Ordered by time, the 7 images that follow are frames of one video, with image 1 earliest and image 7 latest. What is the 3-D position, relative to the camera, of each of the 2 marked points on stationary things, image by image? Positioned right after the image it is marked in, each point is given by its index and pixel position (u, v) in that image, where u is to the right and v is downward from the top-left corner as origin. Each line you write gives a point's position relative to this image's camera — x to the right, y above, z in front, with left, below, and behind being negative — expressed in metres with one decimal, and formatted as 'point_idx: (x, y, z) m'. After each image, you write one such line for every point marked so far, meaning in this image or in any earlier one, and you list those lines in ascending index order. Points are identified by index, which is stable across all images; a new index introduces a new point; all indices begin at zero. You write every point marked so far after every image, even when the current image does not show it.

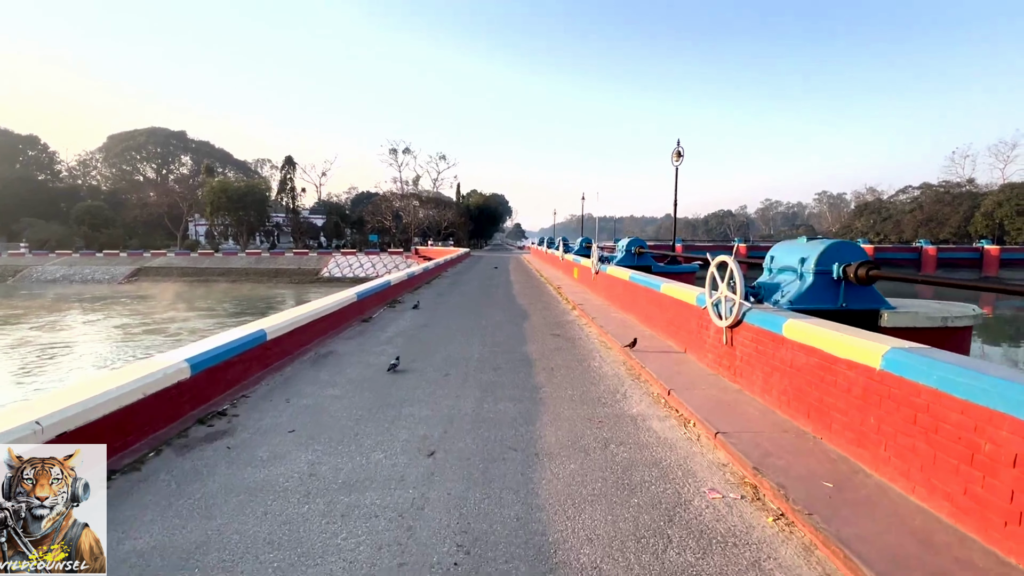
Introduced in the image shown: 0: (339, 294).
0: (-3.0, -0.2, +8.2) m
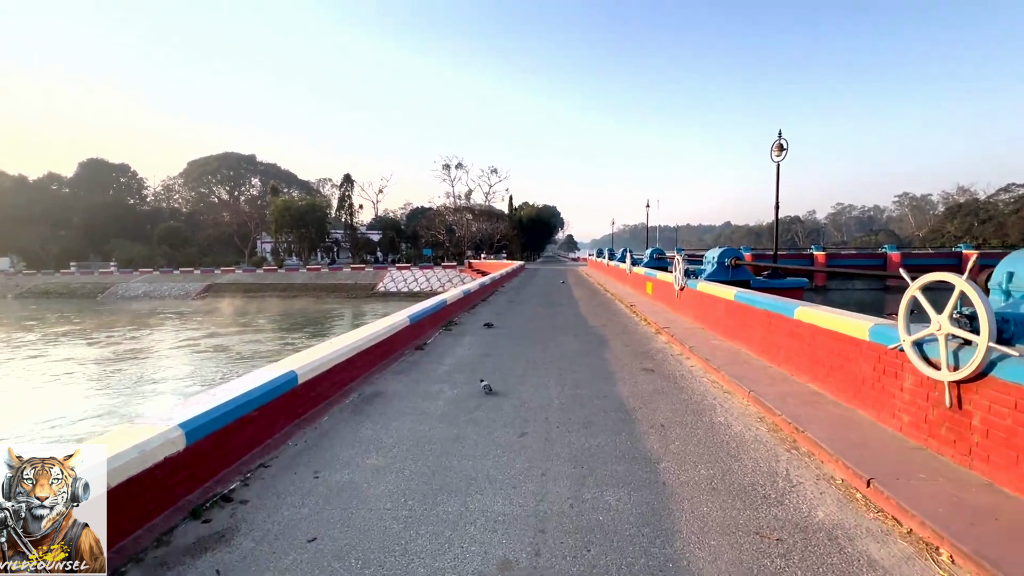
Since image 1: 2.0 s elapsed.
0: (-1.9, -0.5, +7.6) m
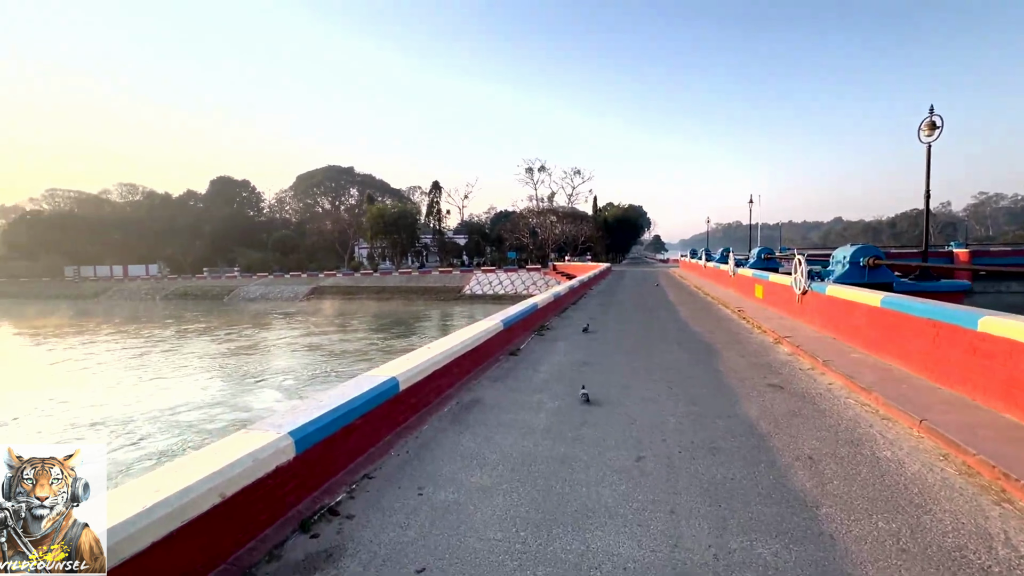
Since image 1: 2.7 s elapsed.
0: (-0.5, -0.6, +7.6) m
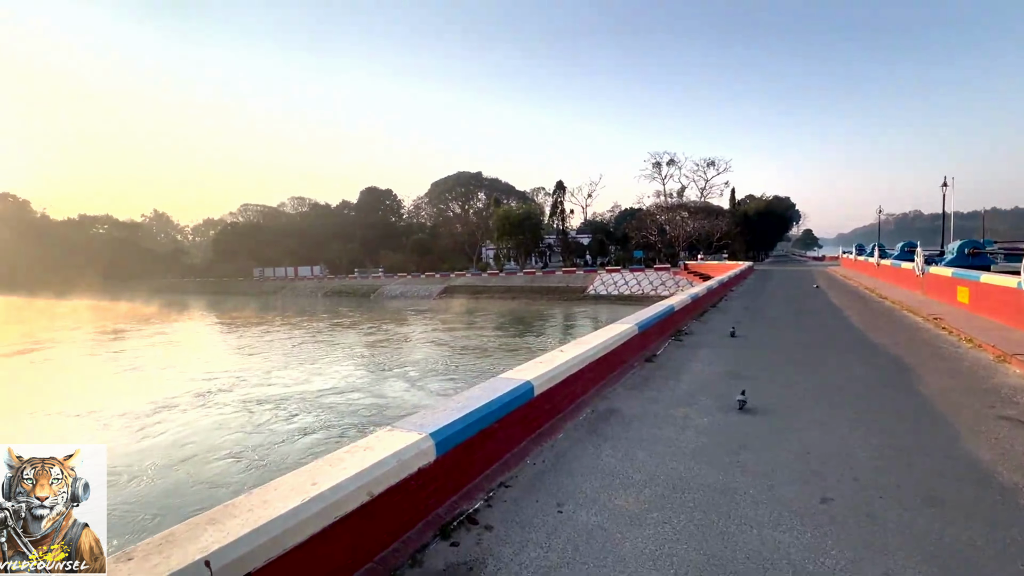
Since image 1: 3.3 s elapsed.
0: (+1.6, -0.6, +7.2) m
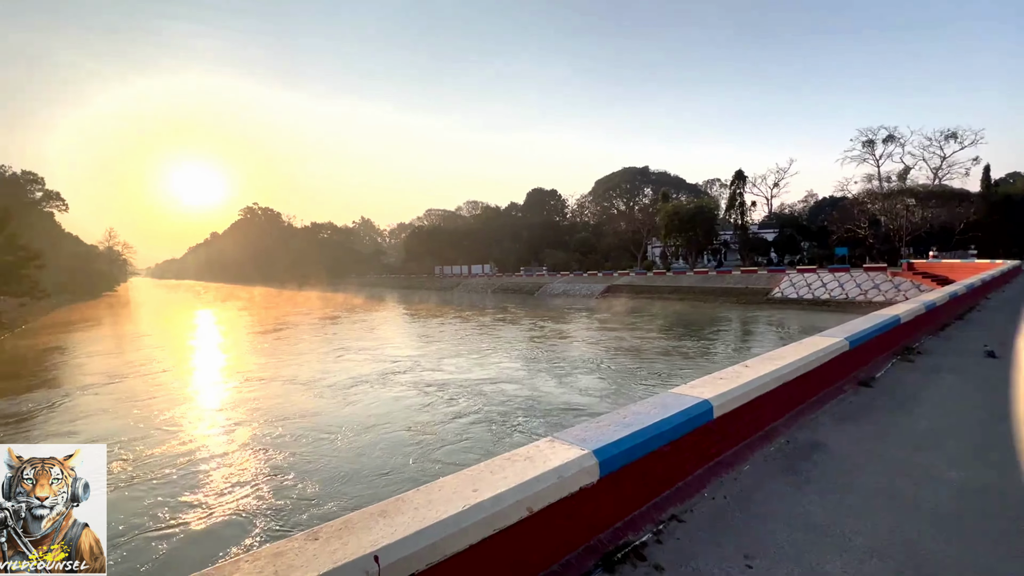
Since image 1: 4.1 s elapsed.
0: (+3.9, -0.6, +6.1) m
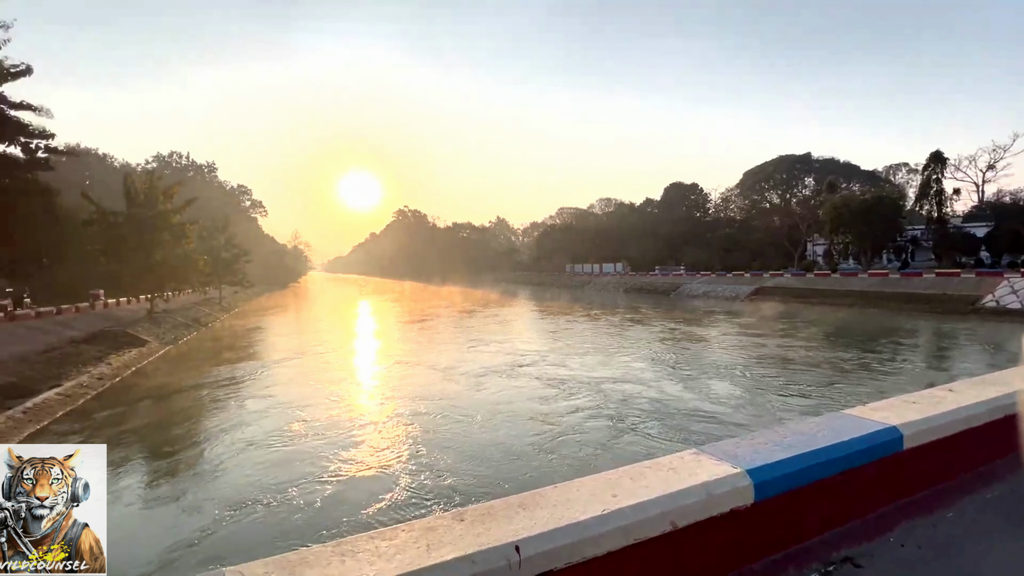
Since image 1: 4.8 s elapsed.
0: (+5.4, -0.7, +4.8) m
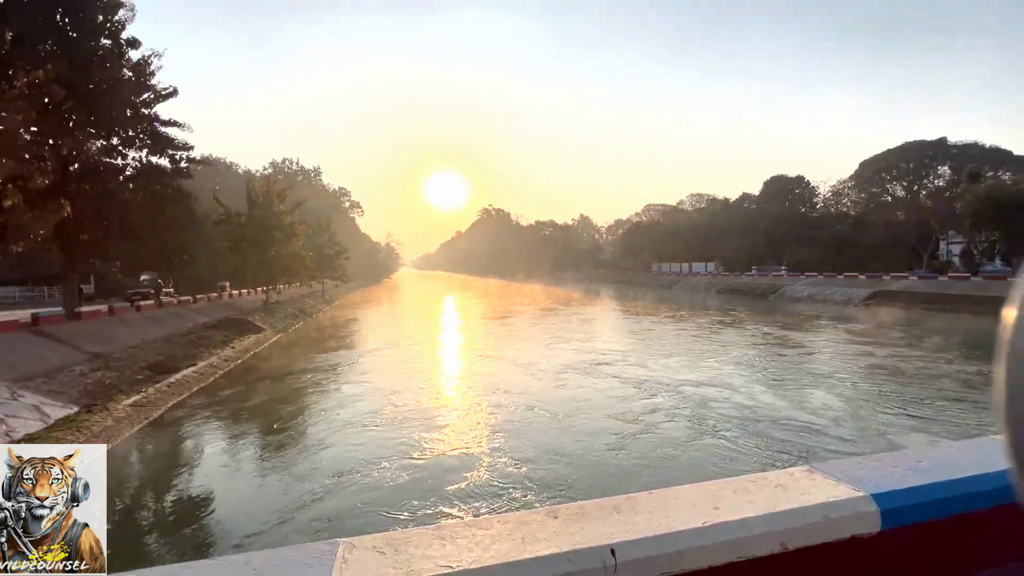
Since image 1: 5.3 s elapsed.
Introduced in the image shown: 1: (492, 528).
0: (+6.2, -0.8, +3.8) m
1: (-0.1, -1.3, +2.5) m
